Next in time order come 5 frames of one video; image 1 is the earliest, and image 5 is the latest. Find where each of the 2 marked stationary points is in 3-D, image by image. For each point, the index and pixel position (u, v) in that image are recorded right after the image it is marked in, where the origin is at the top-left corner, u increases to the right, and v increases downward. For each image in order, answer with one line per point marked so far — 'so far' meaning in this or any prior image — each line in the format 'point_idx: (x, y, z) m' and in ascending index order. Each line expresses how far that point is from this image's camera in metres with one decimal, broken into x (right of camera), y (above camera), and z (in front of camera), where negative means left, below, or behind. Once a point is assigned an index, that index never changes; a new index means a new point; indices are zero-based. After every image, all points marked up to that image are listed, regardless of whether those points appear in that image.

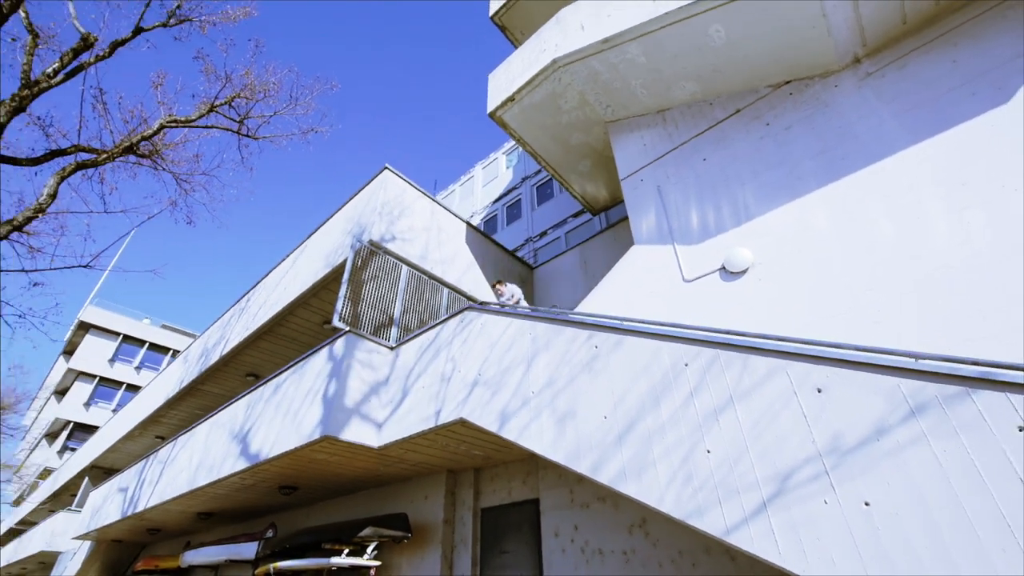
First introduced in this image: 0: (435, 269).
0: (-1.1, +0.3, +6.7) m
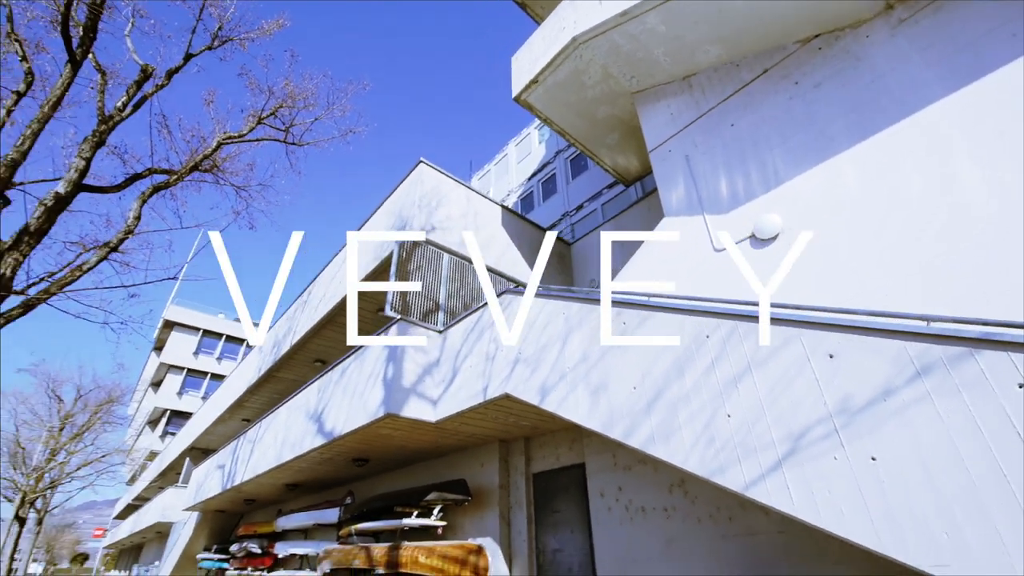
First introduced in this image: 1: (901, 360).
0: (-0.6, +0.5, +7.1) m
1: (+1.9, -0.3, +2.2) m
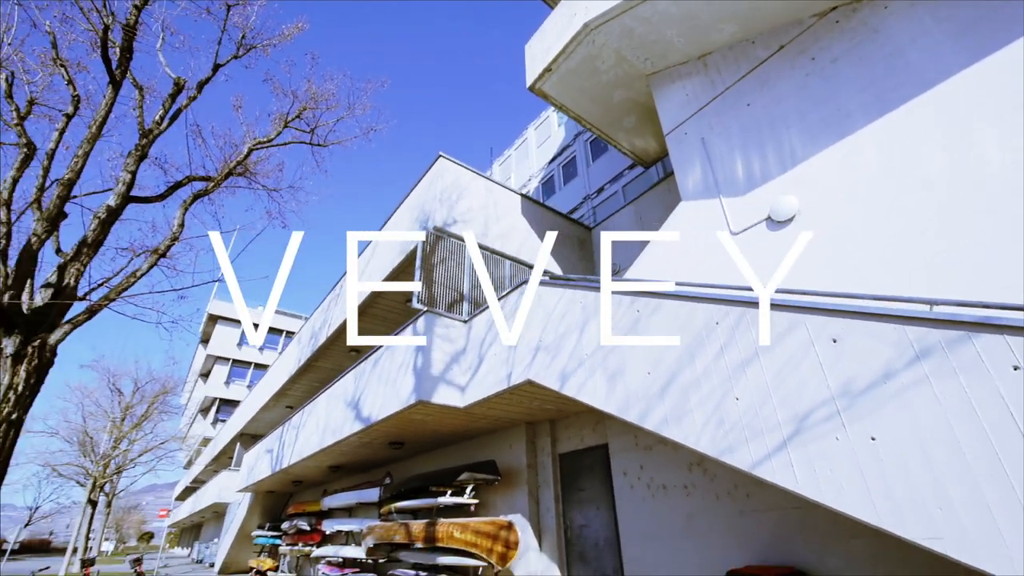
0: (-0.3, +0.7, +7.3) m
1: (+2.0, -0.3, +2.3) m
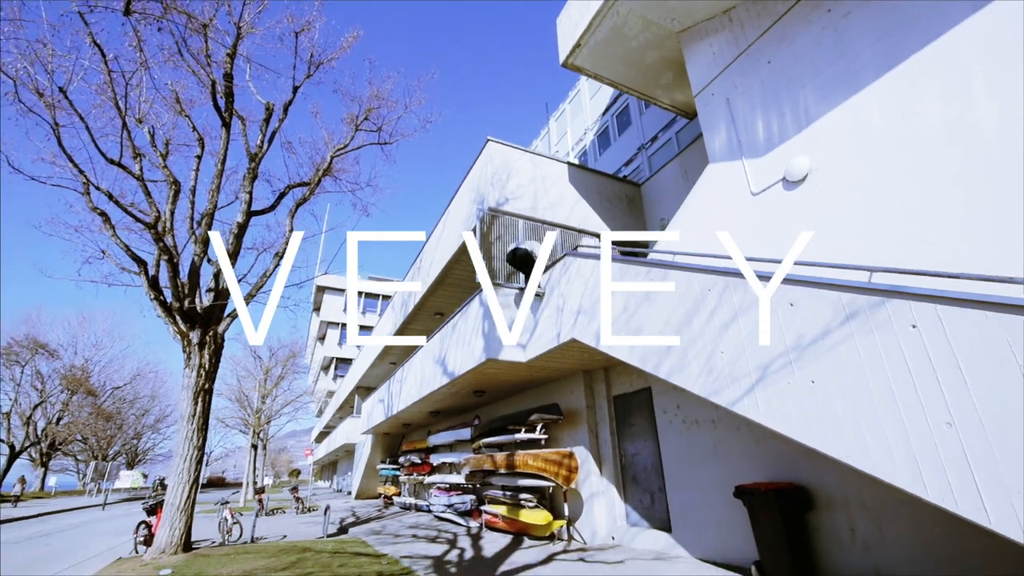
0: (+0.6, +1.3, +8.0) m
1: (+2.0, -0.1, +2.8) m
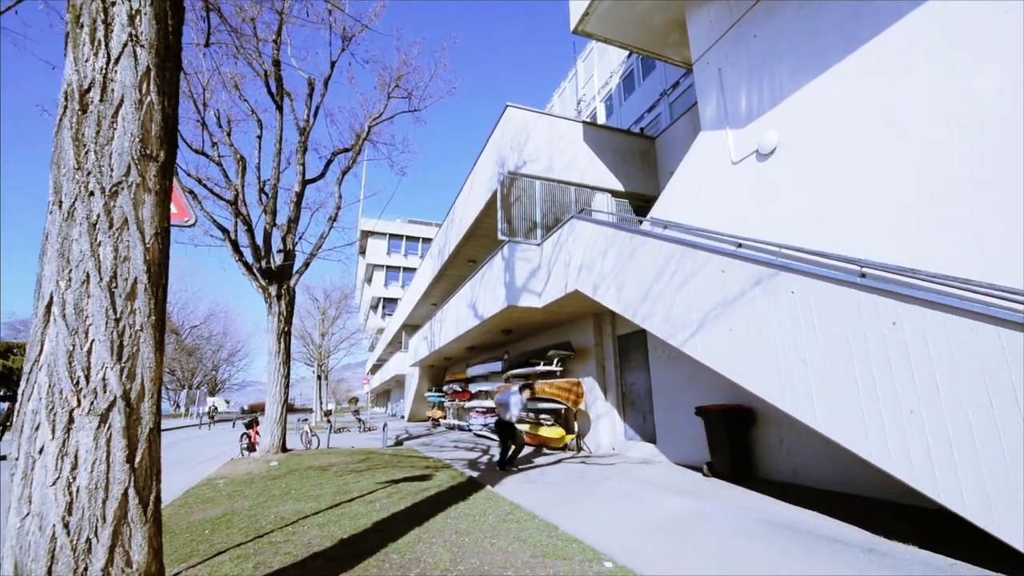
0: (+1.0, +2.2, +8.8) m
1: (+2.0, +0.1, +3.8) m
